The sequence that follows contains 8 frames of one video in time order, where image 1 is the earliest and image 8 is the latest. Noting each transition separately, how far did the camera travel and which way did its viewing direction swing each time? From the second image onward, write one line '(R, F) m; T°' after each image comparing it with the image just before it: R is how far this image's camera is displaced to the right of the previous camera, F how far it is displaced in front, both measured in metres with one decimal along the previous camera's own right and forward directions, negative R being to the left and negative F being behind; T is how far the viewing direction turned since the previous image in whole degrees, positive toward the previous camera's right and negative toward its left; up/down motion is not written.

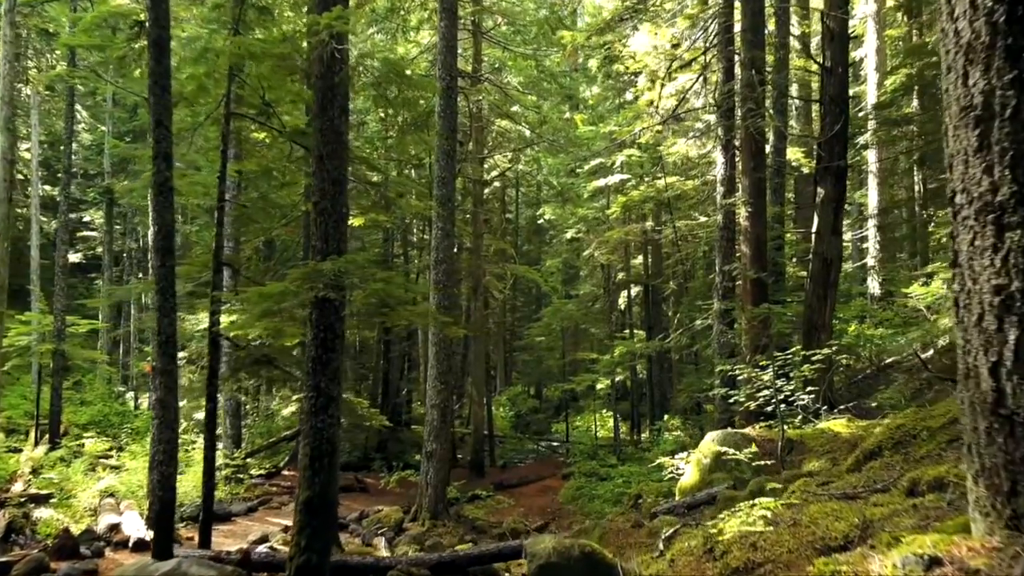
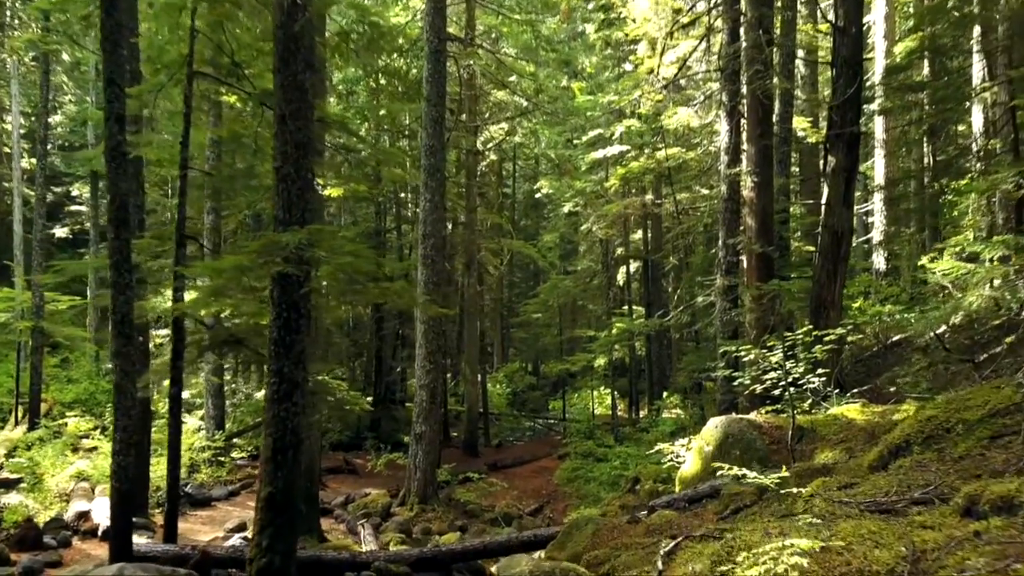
(+0.1, +0.6) m; 0°
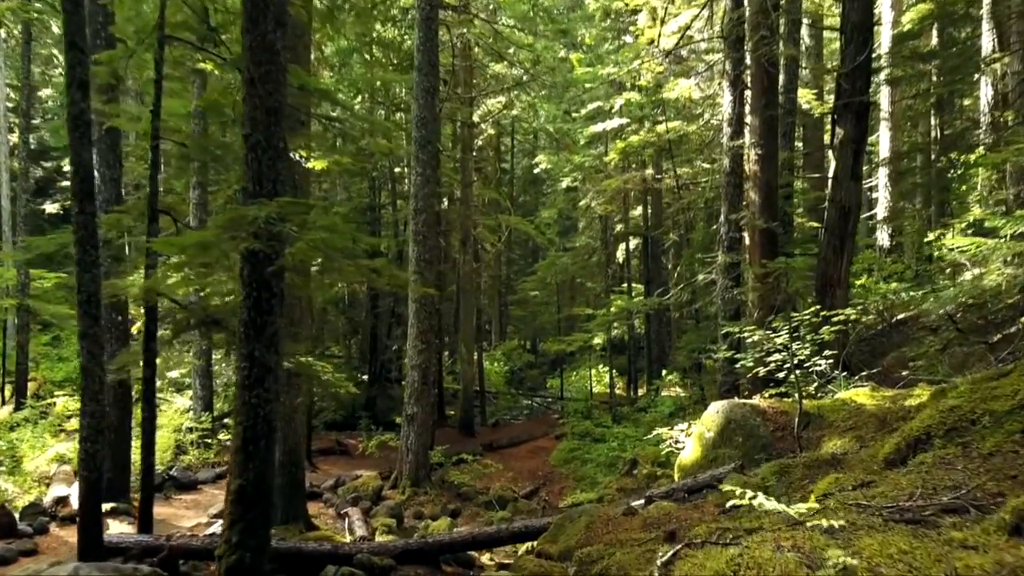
(+0.1, +0.4) m; 0°
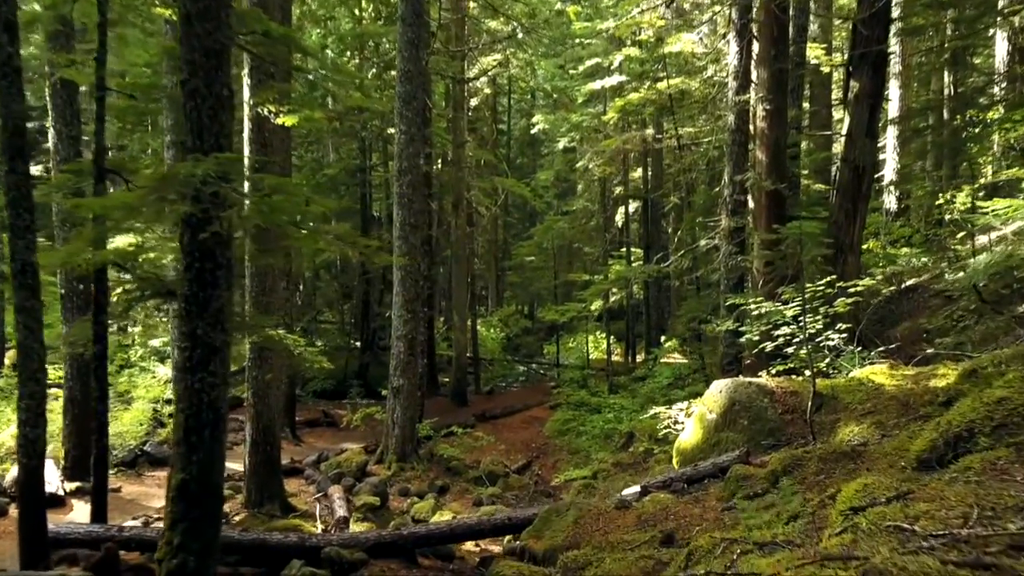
(+0.1, +0.7) m; 0°
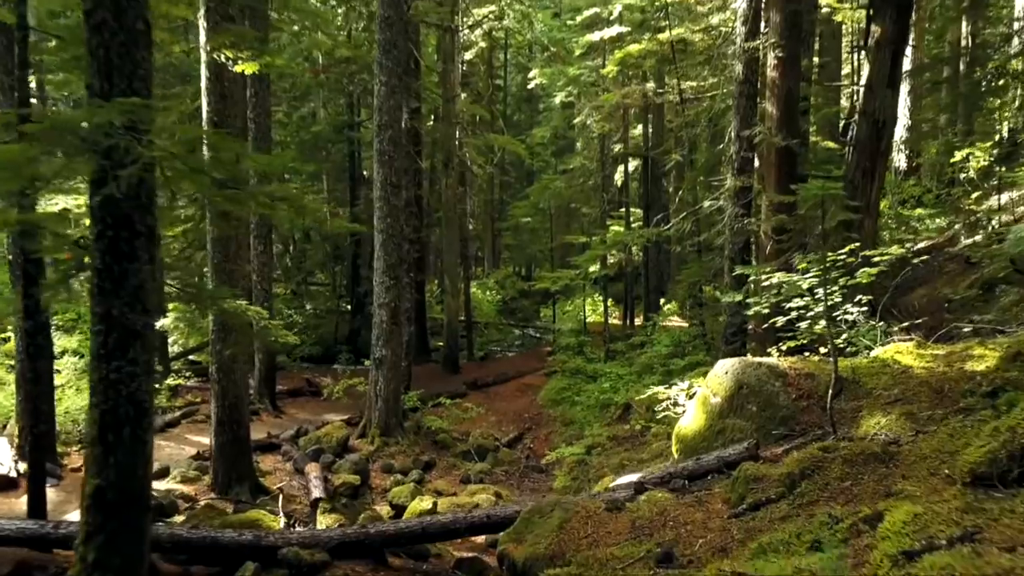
(+0.1, +0.8) m; 0°
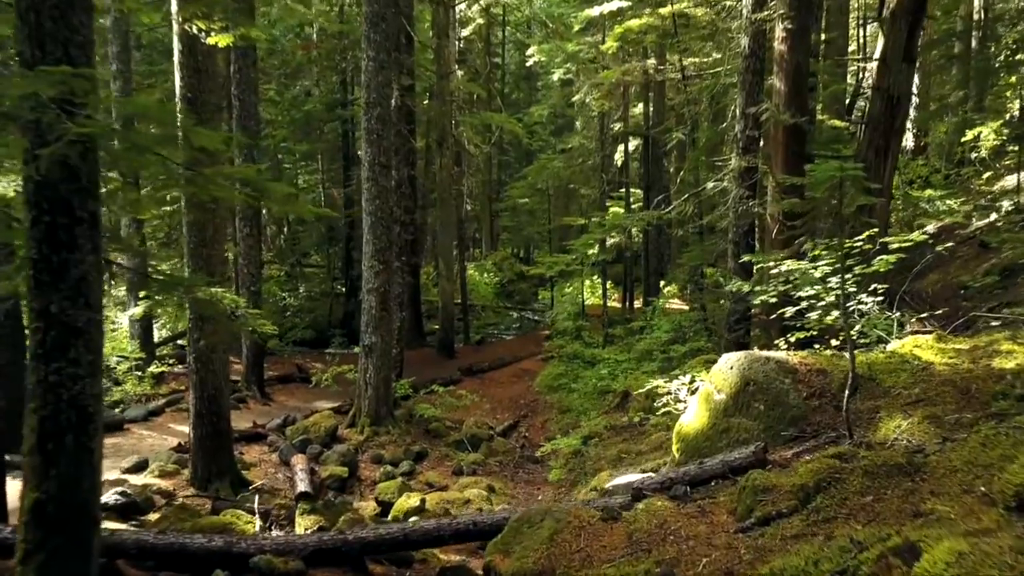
(+0.1, +0.4) m; 0°
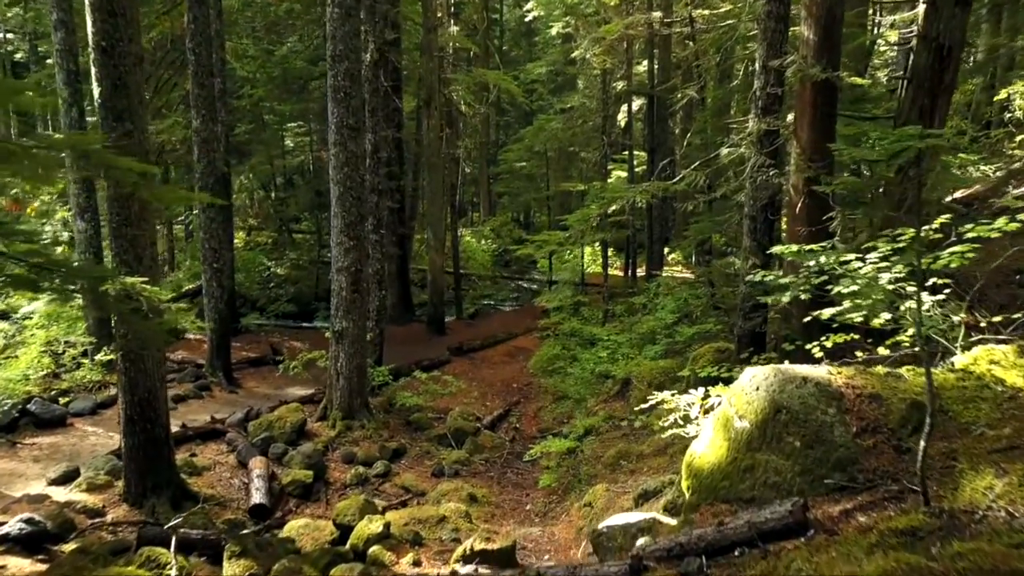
(+0.2, +1.2) m; 0°
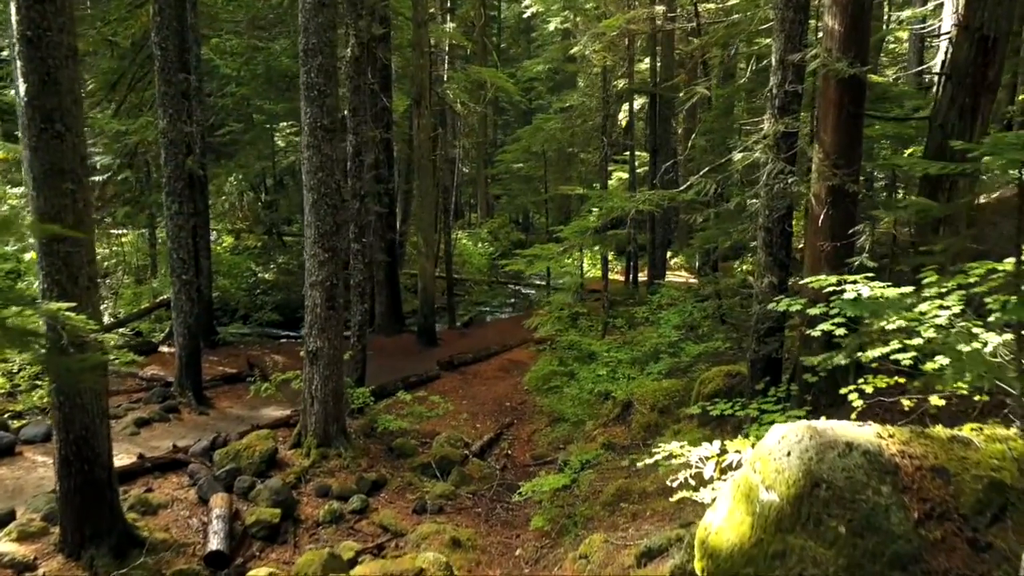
(+0.1, +0.8) m; 0°
